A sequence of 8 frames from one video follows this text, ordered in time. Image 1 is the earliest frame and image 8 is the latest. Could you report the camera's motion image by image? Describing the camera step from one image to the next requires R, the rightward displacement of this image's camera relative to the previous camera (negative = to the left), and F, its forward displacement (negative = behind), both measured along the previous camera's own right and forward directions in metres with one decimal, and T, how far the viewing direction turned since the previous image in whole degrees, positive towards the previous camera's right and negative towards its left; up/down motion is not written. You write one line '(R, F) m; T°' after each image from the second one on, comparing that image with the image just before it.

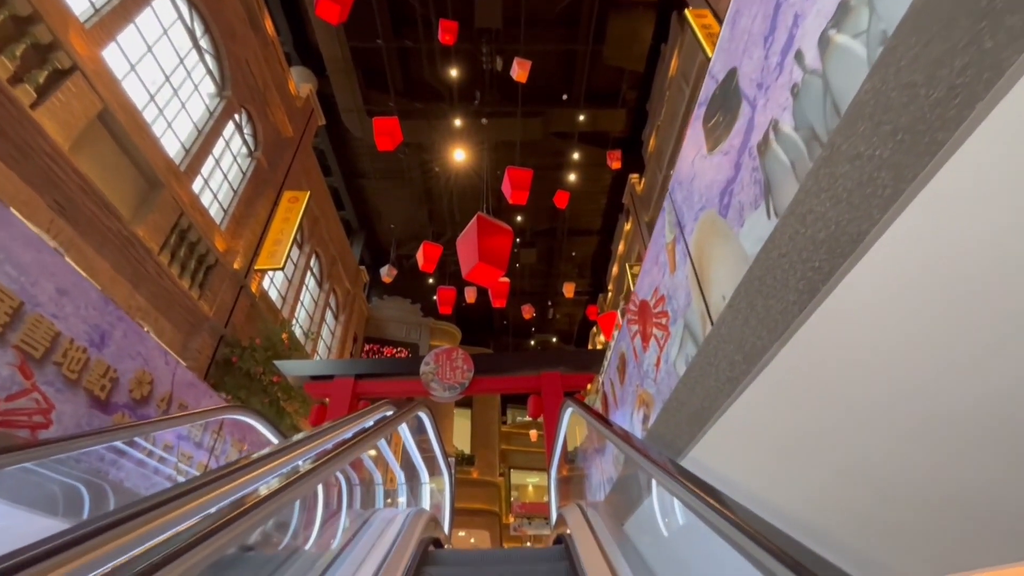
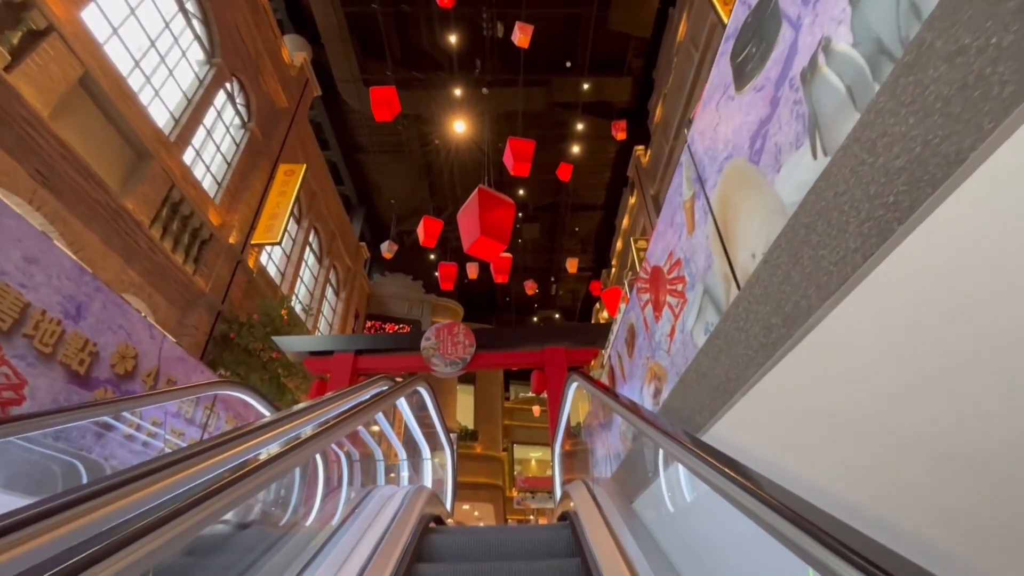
(0.0, +0.2) m; 0°
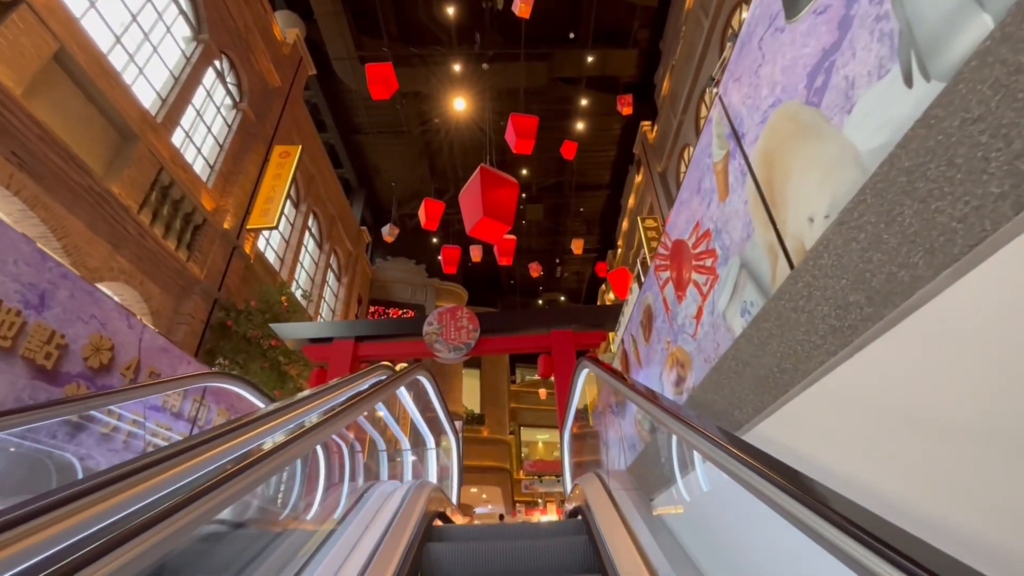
(0.0, +0.2) m; -1°
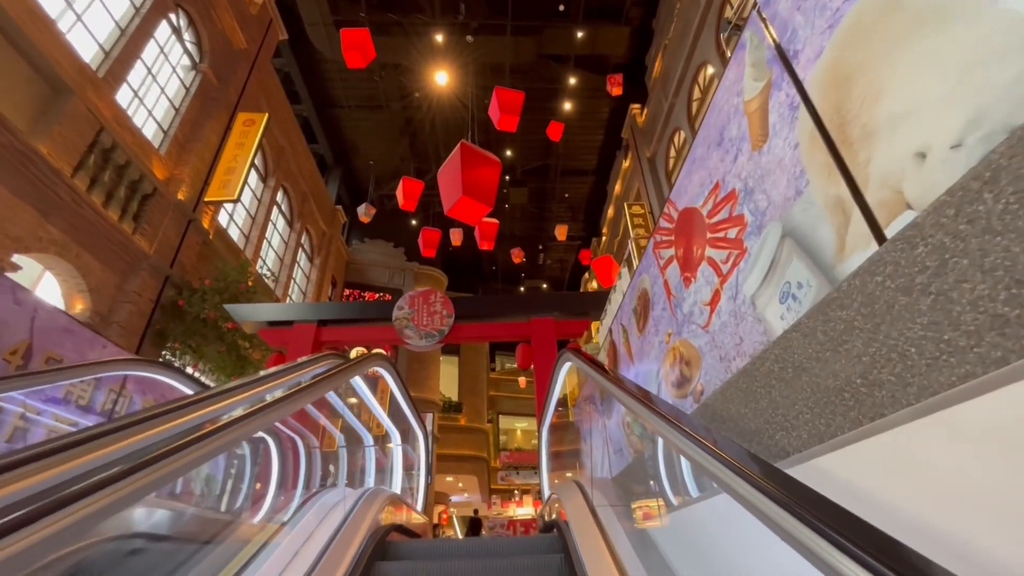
(0.0, +0.4) m; +2°
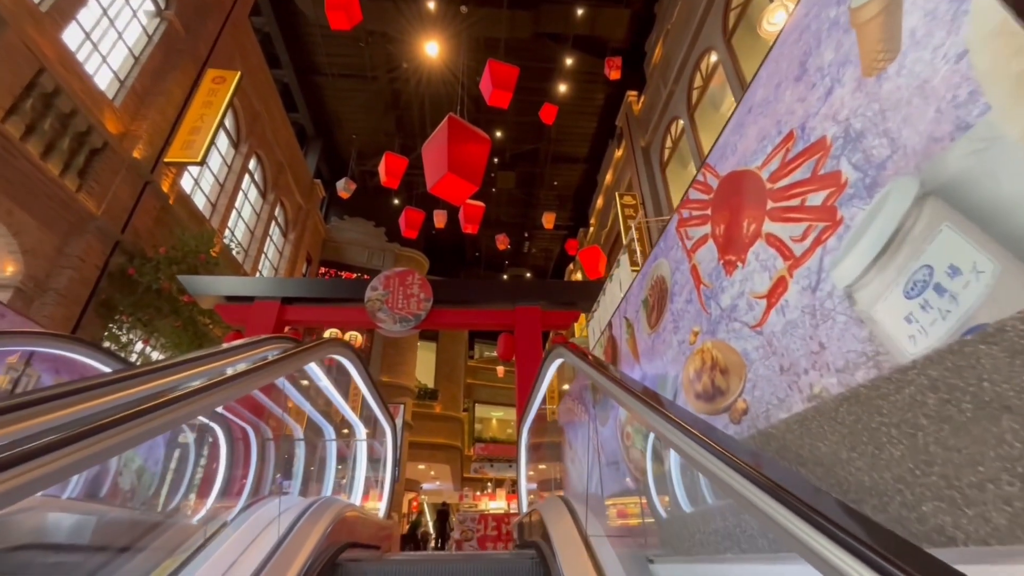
(0.0, +0.4) m; +2°
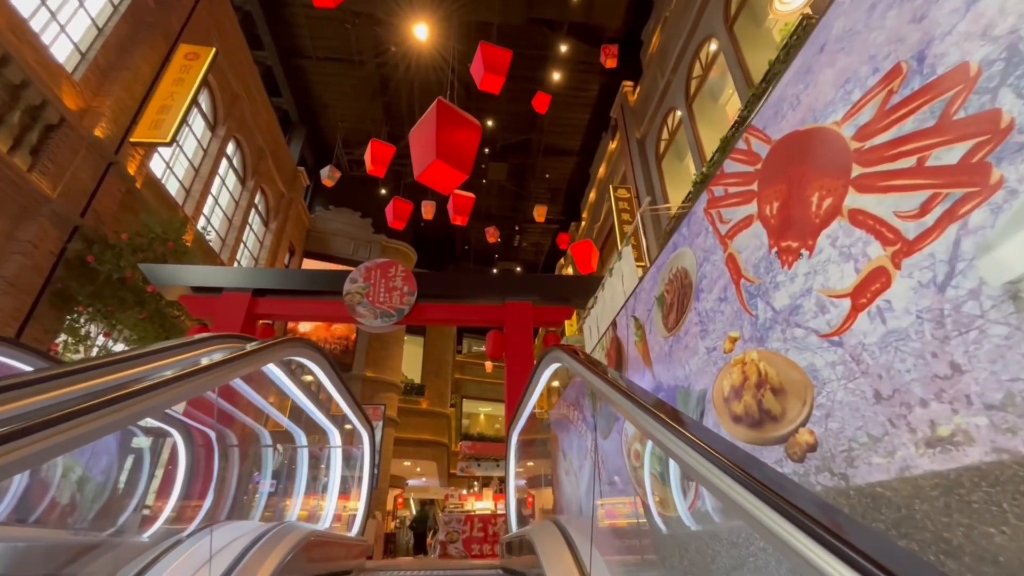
(0.0, +0.3) m; +1°
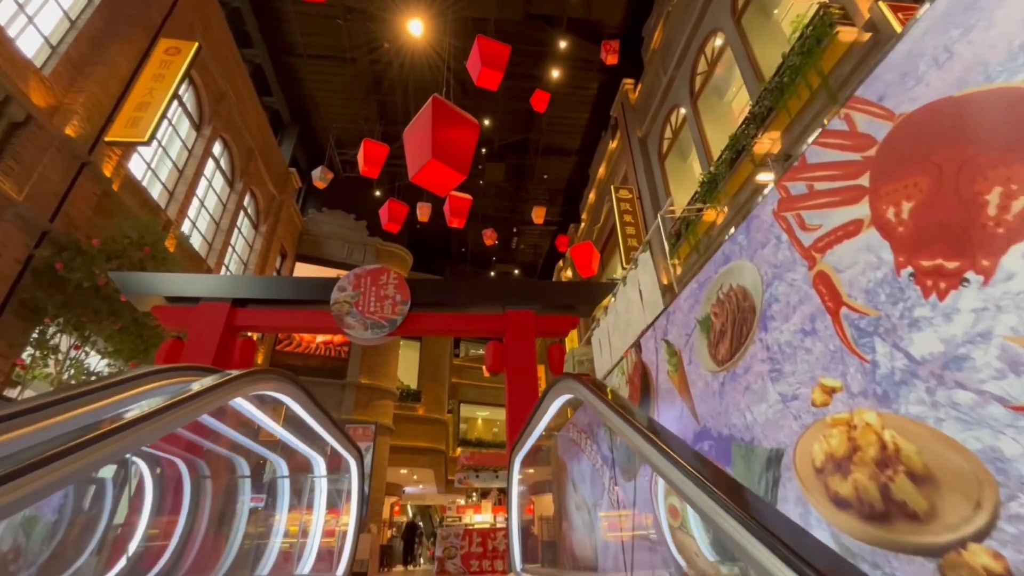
(0.0, +0.3) m; 0°
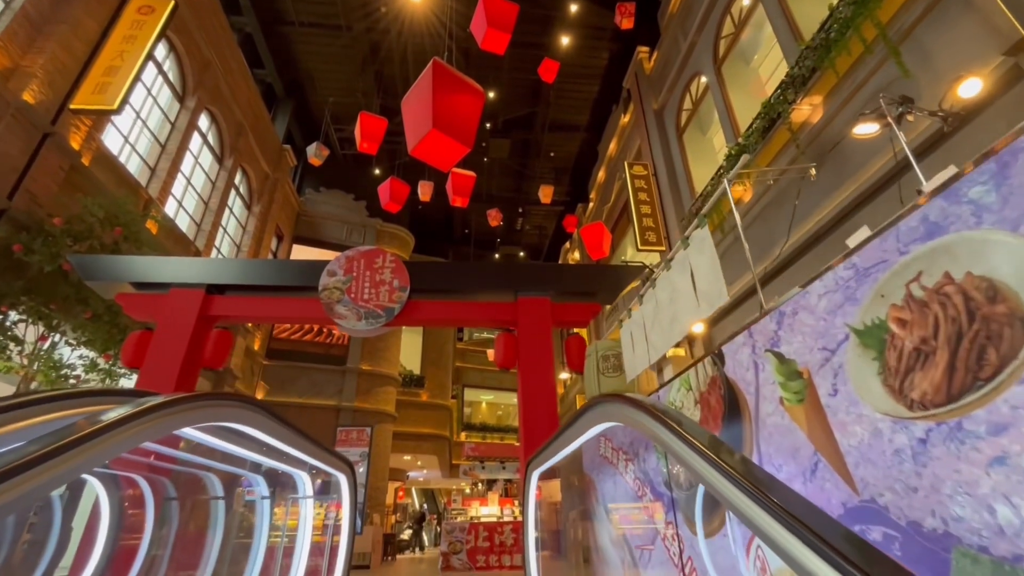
(-0.1, +0.5) m; 0°
